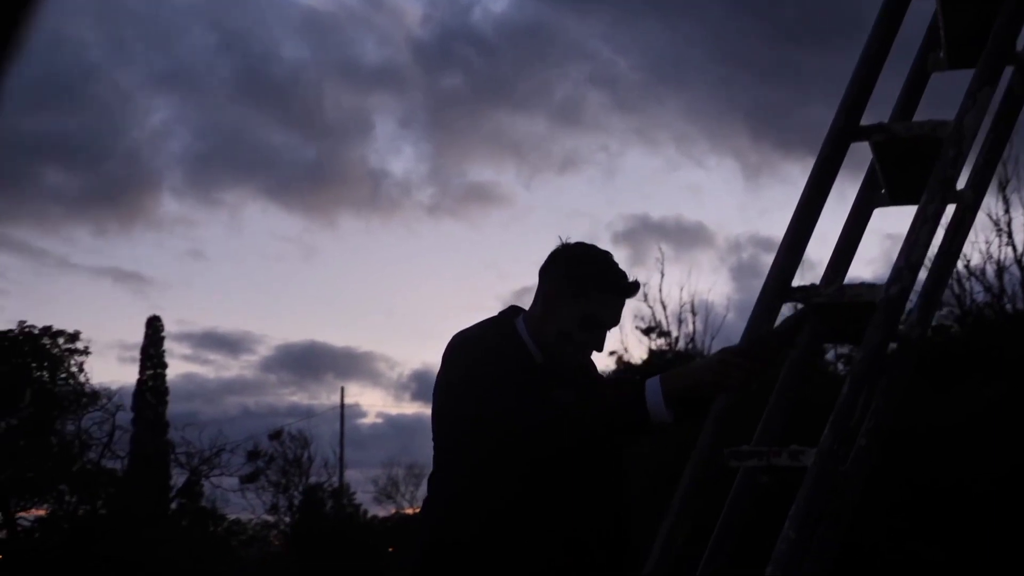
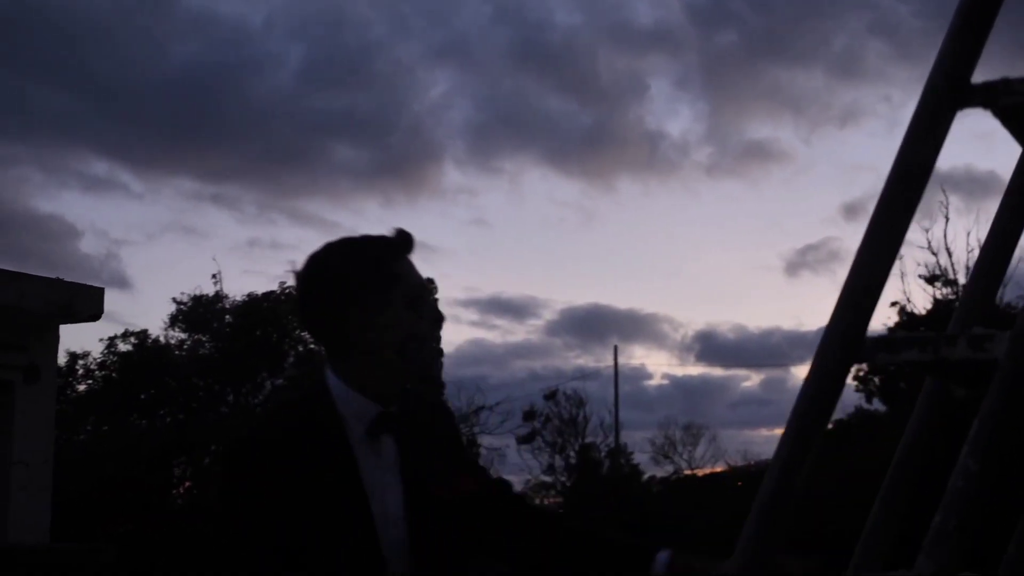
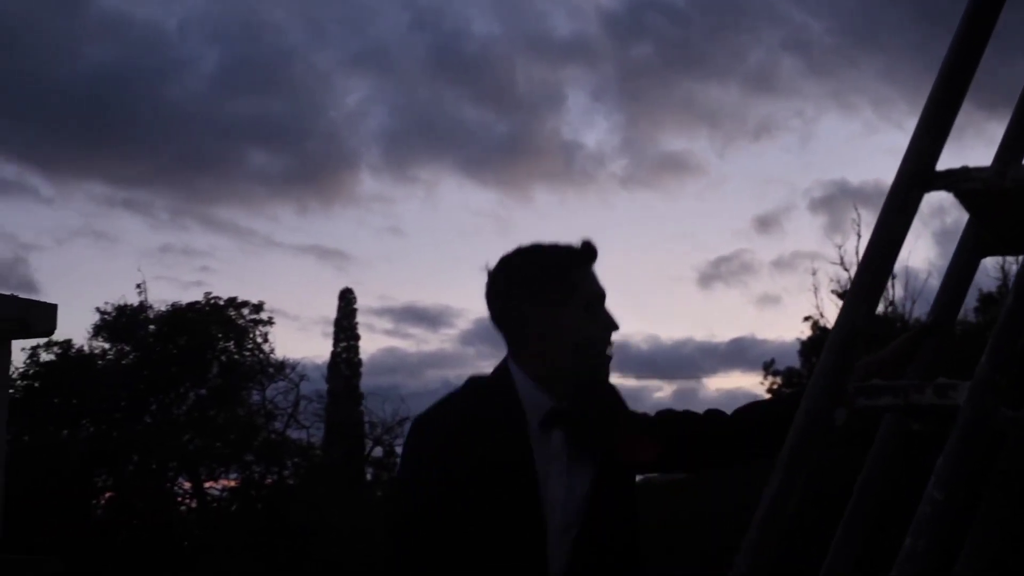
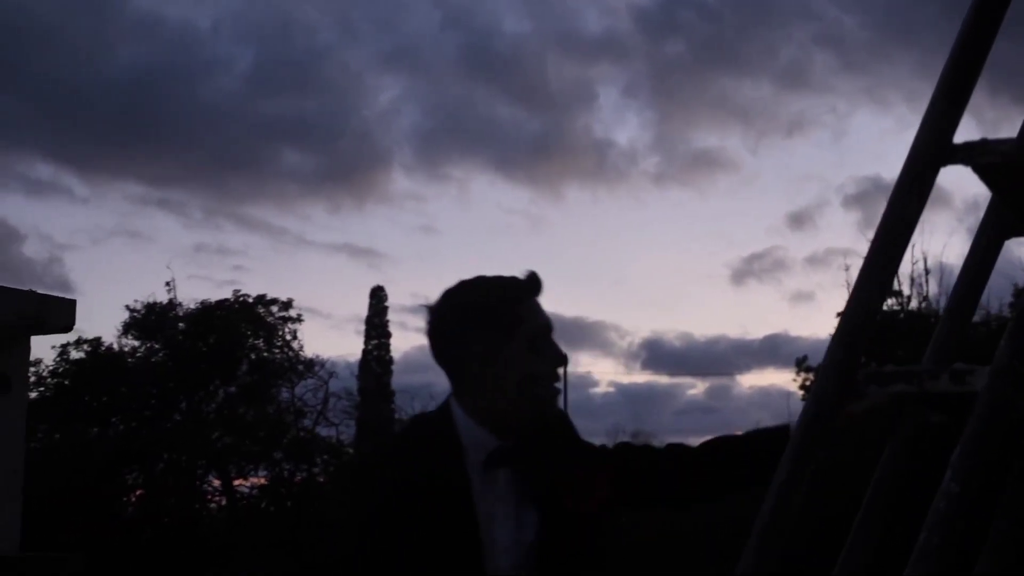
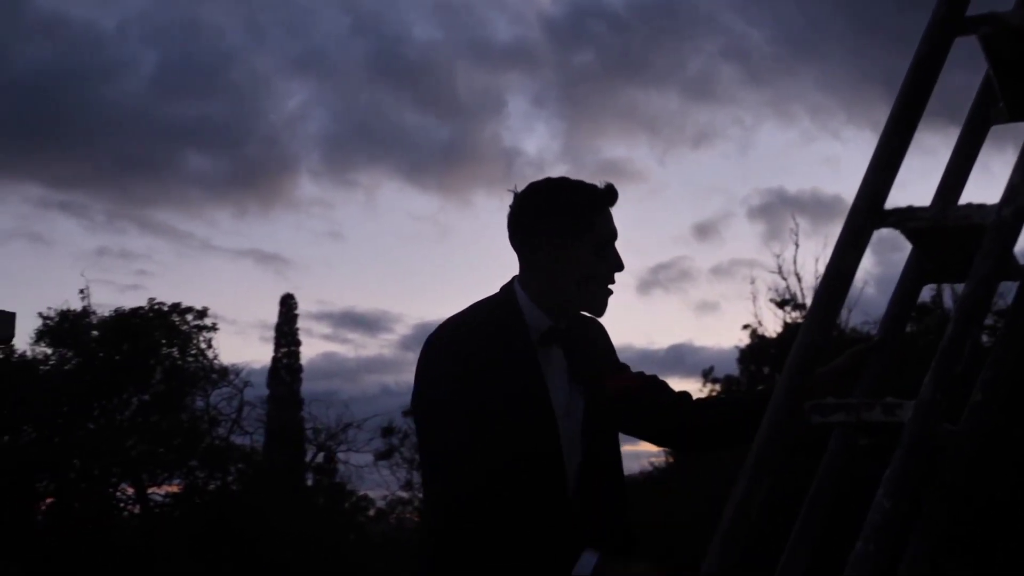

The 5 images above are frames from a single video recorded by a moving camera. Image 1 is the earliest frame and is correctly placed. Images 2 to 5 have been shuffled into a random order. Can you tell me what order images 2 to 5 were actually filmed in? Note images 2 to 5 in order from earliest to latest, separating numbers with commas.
5, 3, 4, 2
